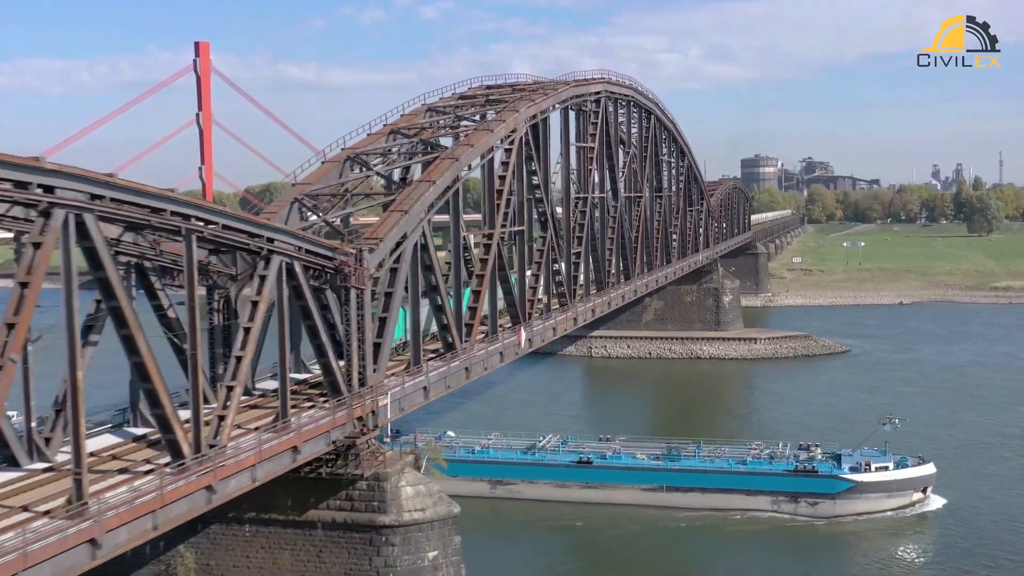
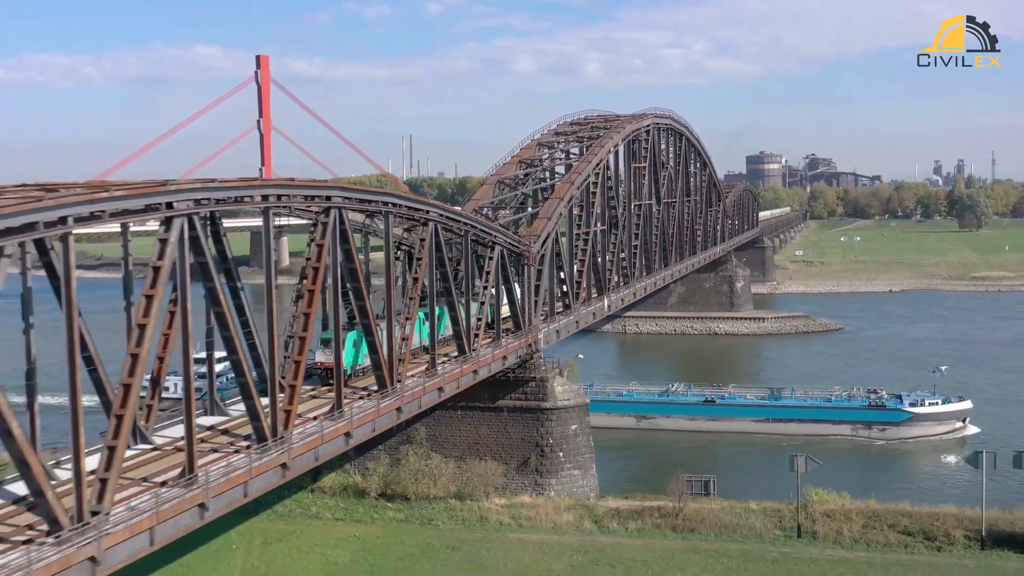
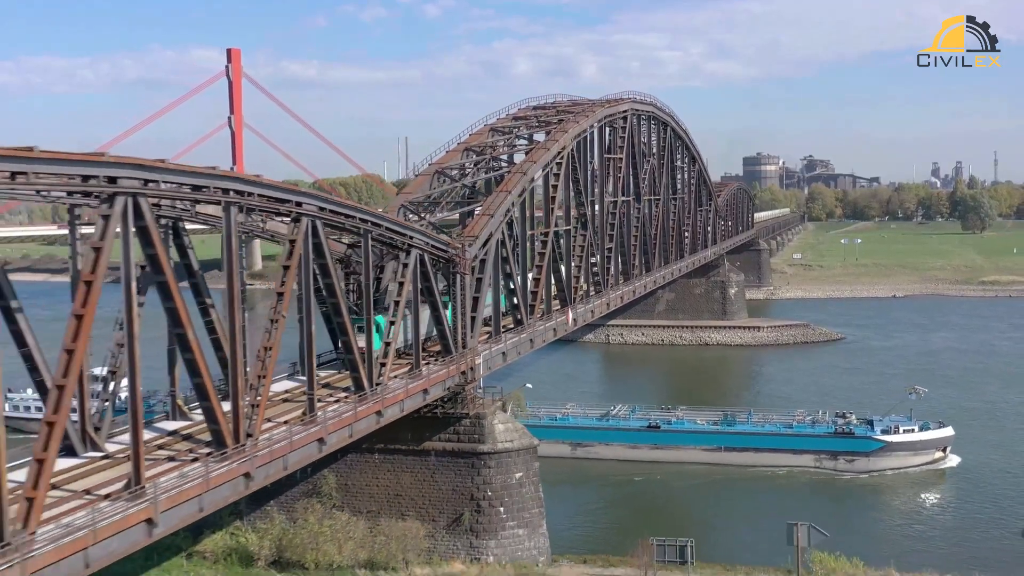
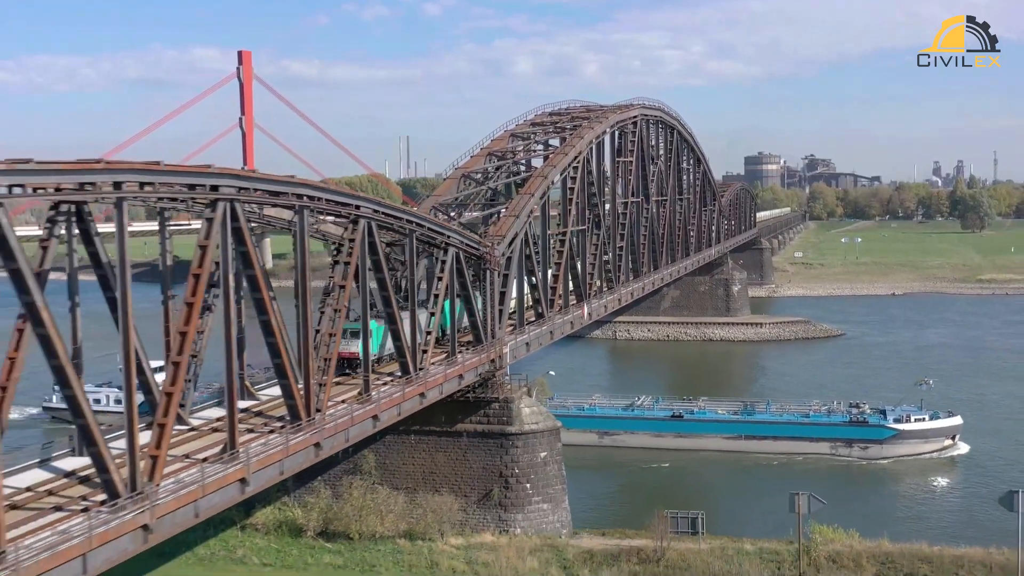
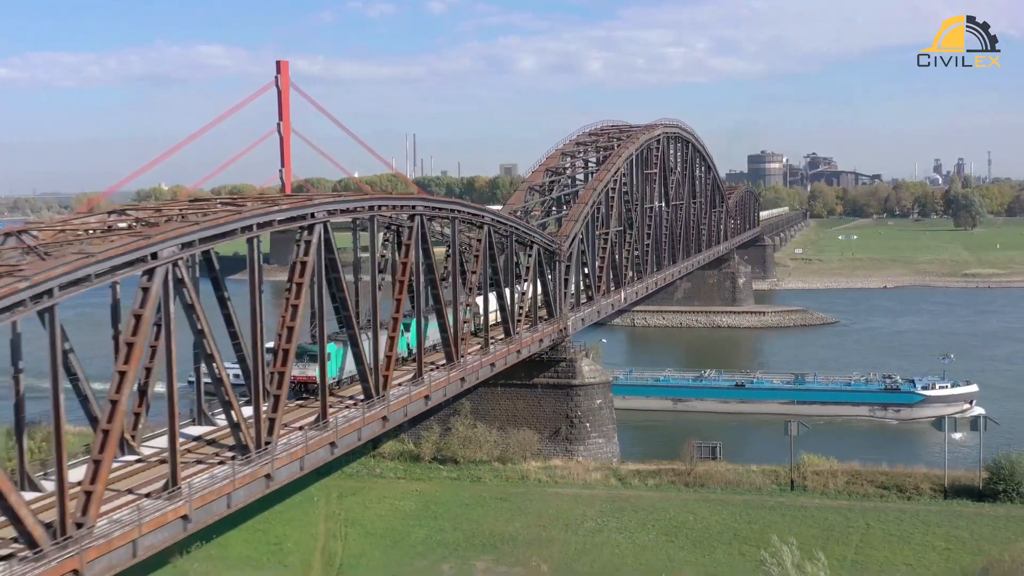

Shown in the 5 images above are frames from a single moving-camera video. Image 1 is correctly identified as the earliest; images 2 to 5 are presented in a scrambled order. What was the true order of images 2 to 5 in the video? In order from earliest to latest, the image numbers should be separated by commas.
3, 4, 2, 5
